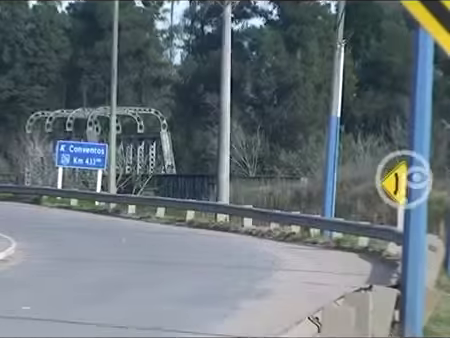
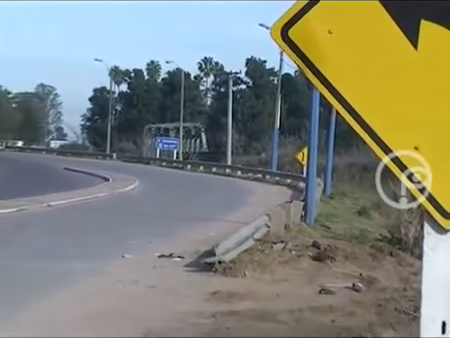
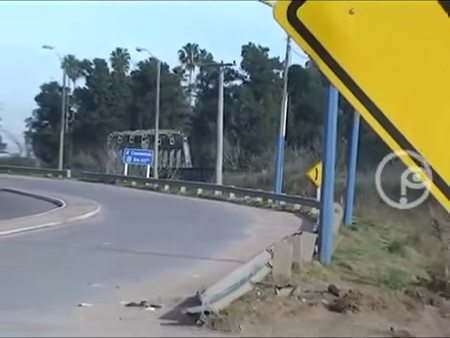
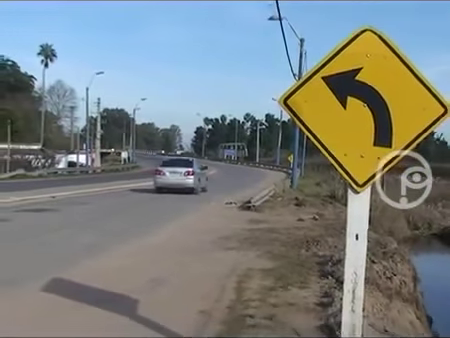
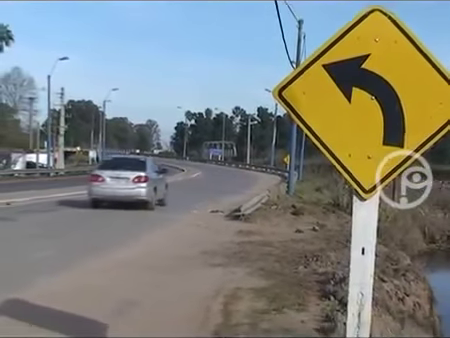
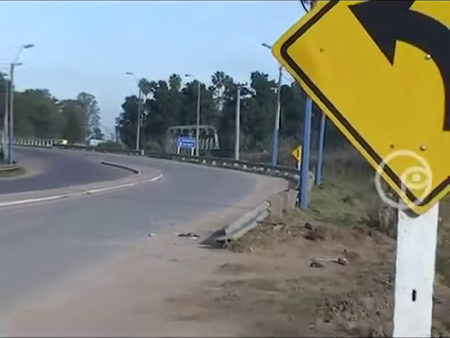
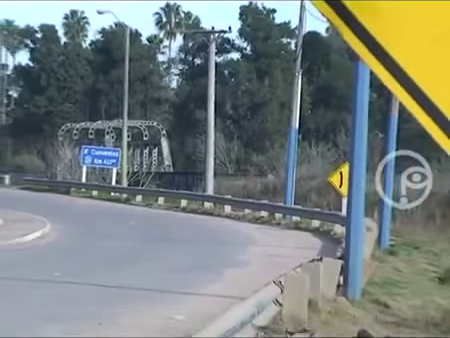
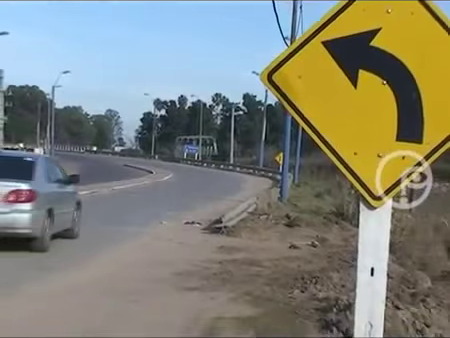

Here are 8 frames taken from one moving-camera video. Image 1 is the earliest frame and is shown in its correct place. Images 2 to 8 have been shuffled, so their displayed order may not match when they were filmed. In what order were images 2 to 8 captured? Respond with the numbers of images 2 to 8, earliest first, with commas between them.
7, 3, 2, 6, 8, 5, 4
